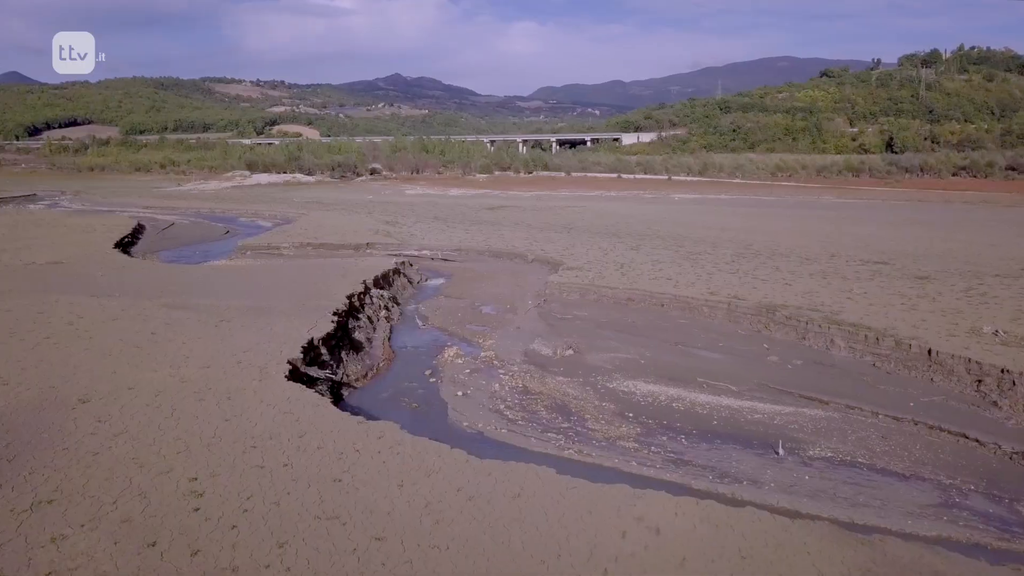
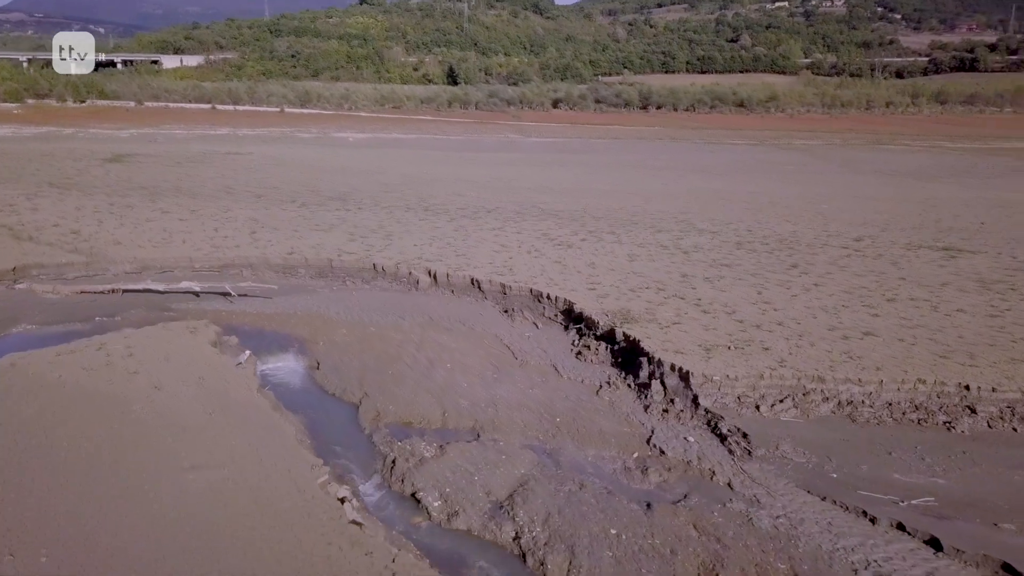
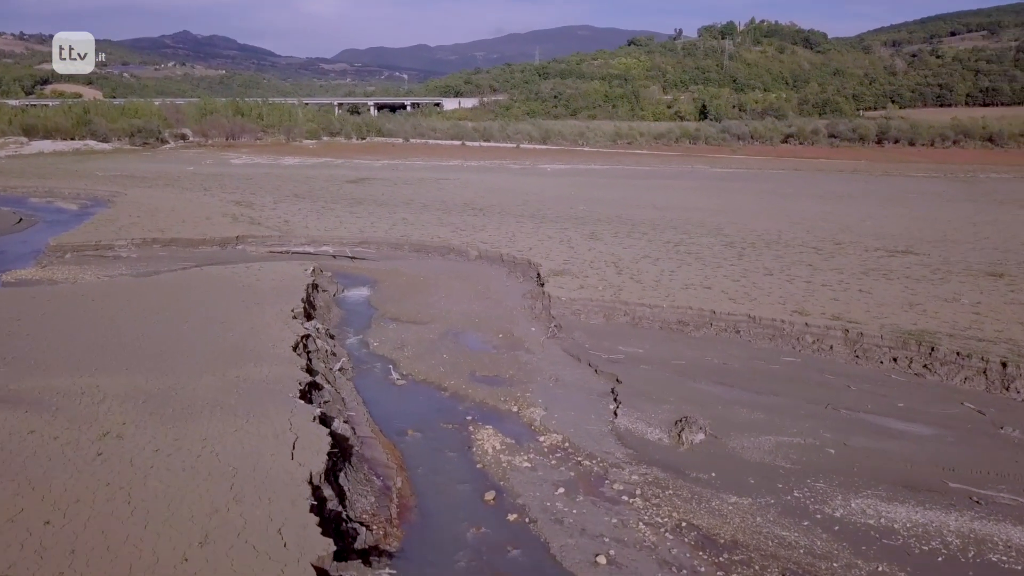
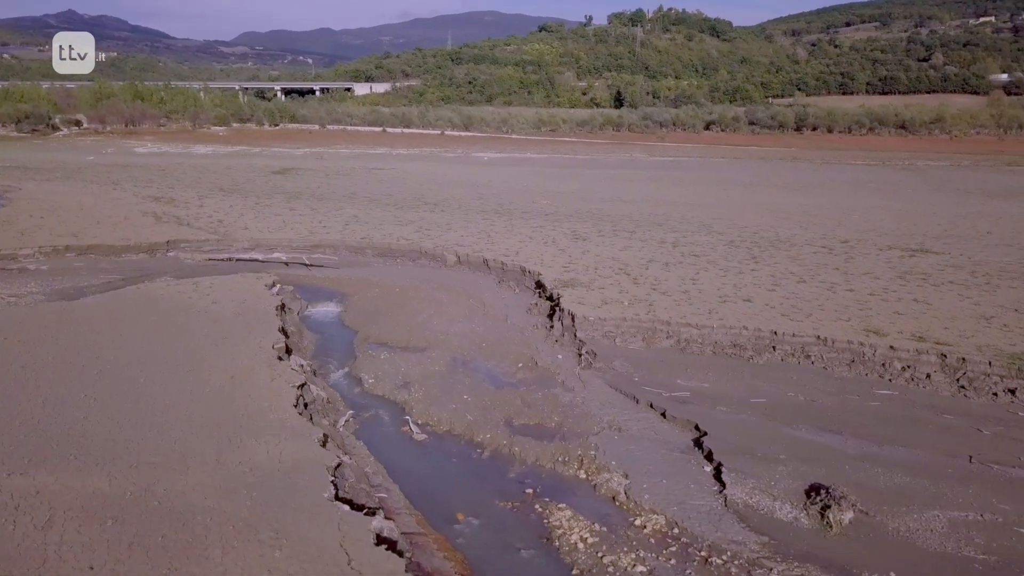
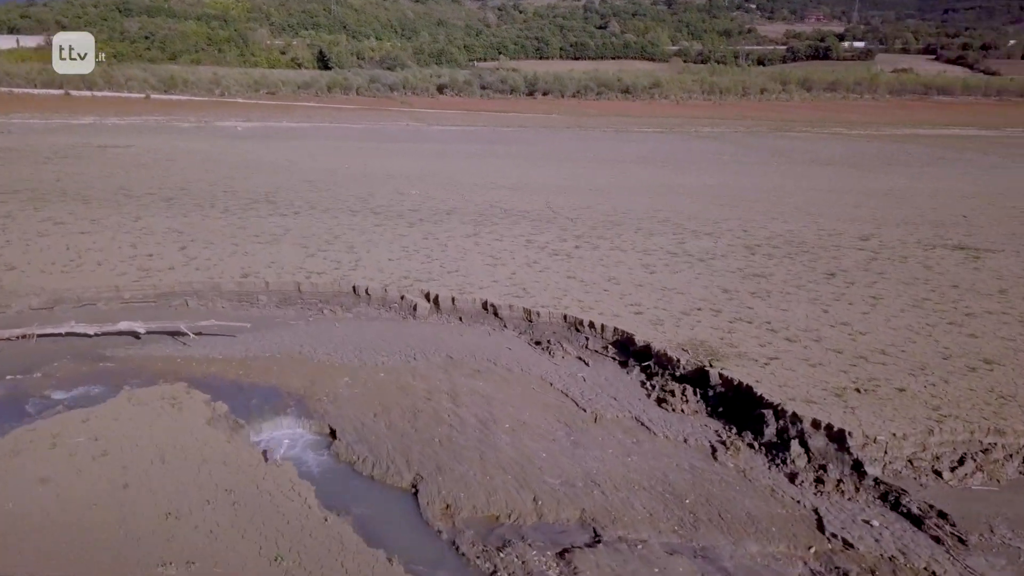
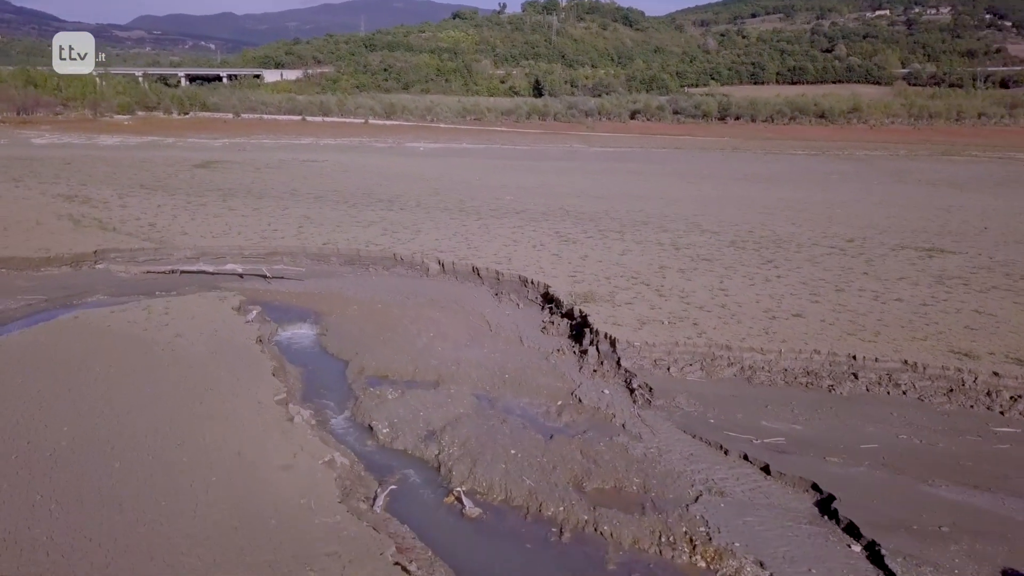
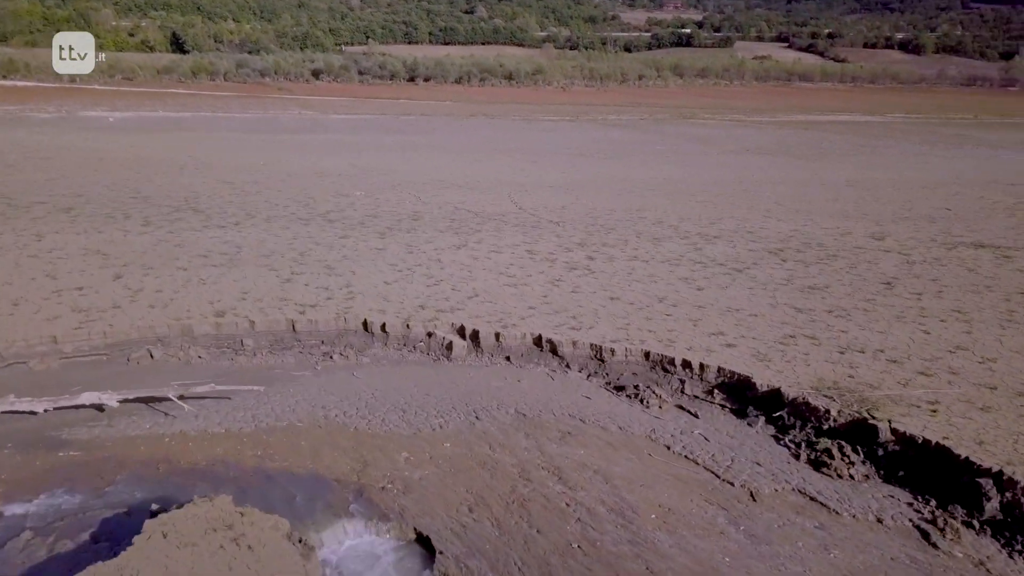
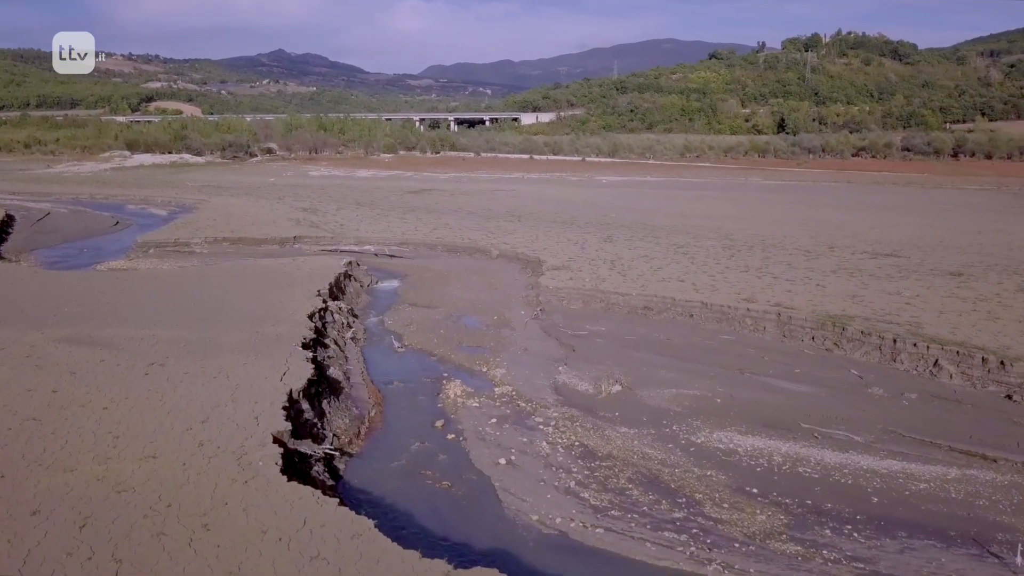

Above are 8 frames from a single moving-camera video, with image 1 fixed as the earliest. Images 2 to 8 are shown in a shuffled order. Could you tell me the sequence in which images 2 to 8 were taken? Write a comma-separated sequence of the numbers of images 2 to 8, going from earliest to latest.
8, 3, 4, 6, 2, 5, 7
